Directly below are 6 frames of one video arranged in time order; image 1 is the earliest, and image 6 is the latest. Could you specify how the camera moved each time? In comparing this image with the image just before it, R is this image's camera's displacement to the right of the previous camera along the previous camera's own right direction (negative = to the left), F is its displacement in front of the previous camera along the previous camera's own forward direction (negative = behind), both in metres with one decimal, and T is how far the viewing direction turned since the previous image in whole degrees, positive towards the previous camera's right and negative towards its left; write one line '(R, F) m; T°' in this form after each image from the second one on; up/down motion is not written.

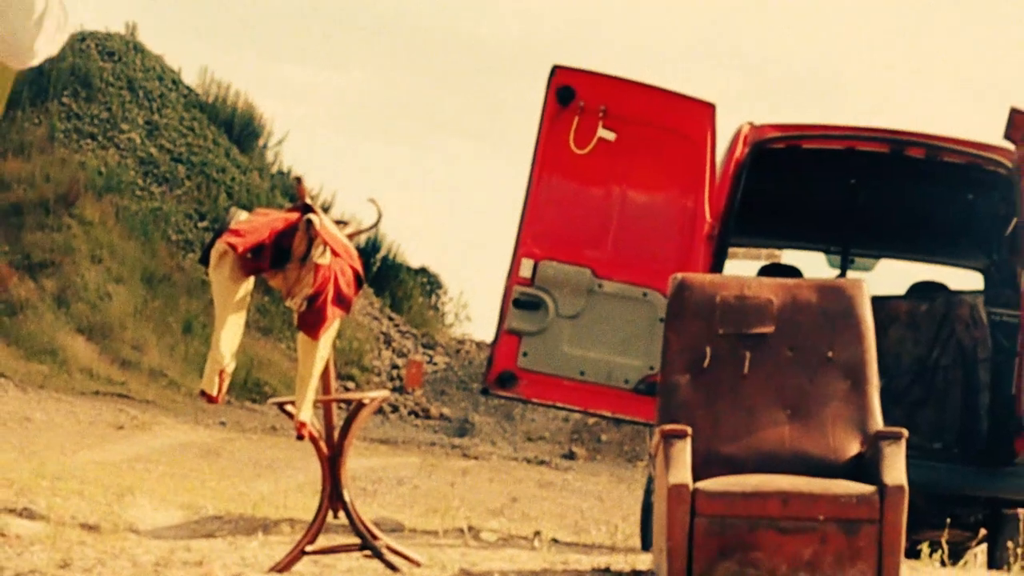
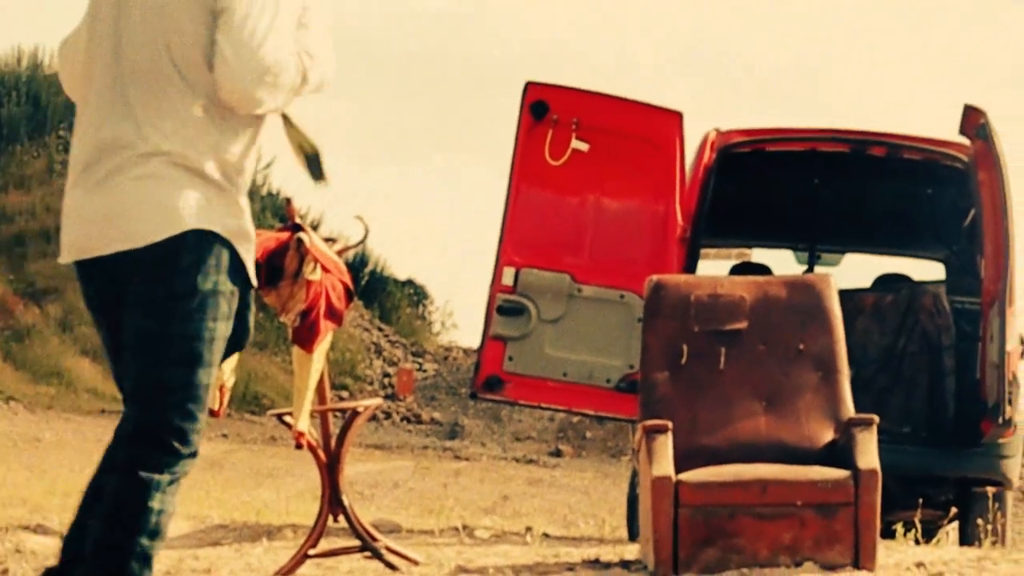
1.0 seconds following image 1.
(+0.1, -0.3) m; 0°
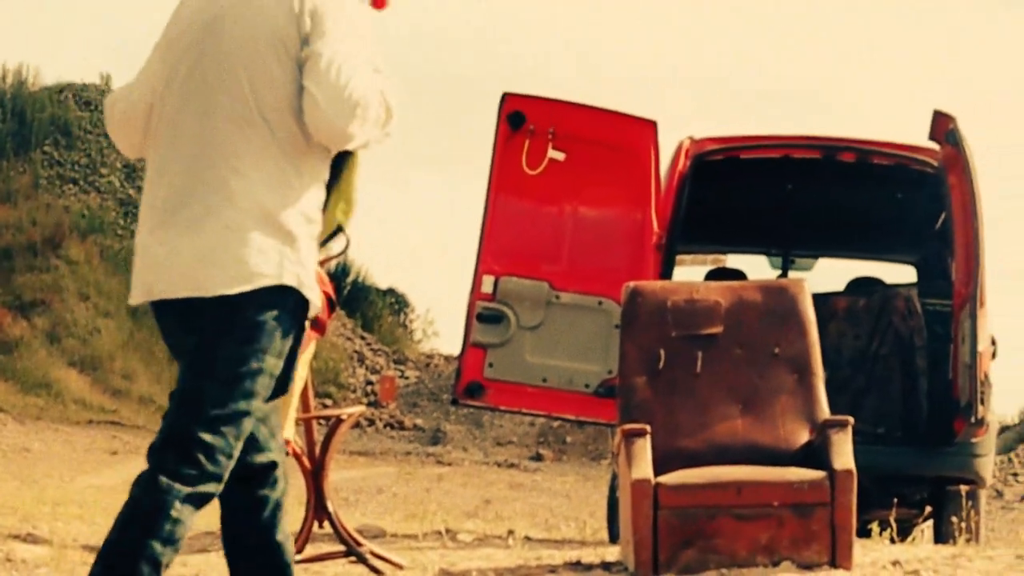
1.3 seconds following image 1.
(+0.1, -0.1) m; 0°
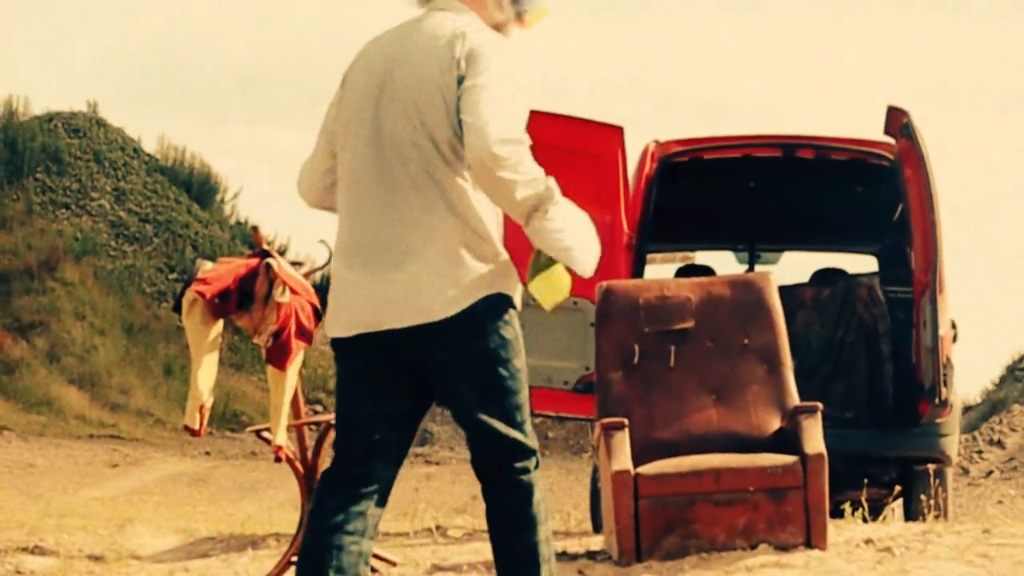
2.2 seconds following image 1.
(+0.1, -0.3) m; 0°
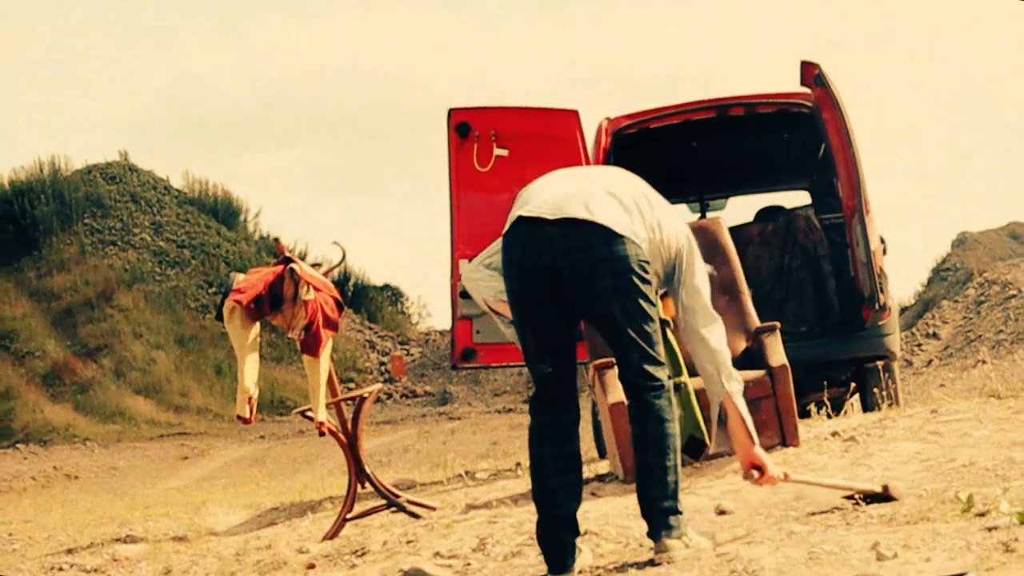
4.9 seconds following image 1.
(+0.1, -1.2) m; 0°
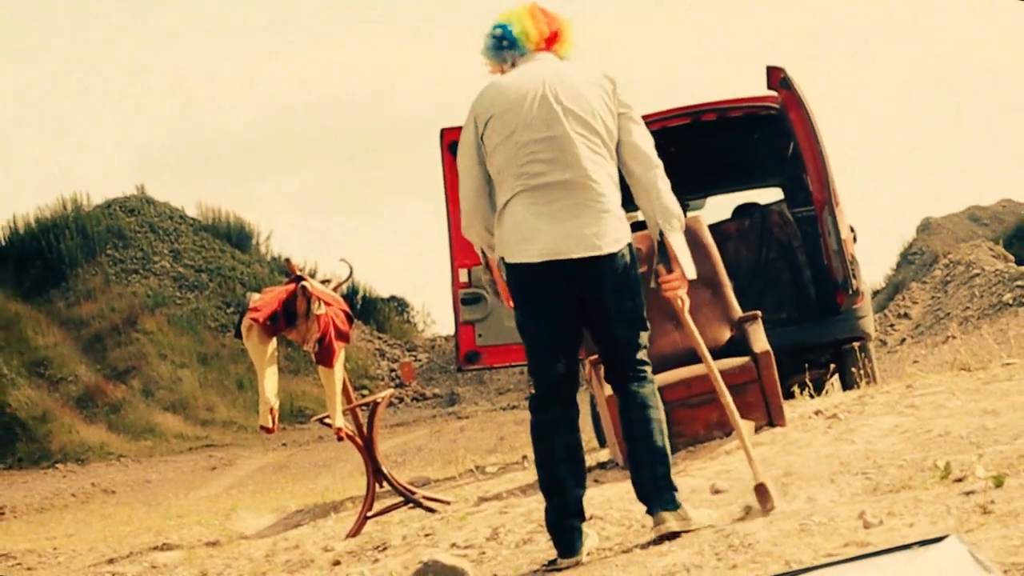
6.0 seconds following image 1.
(0.0, -0.6) m; 0°
